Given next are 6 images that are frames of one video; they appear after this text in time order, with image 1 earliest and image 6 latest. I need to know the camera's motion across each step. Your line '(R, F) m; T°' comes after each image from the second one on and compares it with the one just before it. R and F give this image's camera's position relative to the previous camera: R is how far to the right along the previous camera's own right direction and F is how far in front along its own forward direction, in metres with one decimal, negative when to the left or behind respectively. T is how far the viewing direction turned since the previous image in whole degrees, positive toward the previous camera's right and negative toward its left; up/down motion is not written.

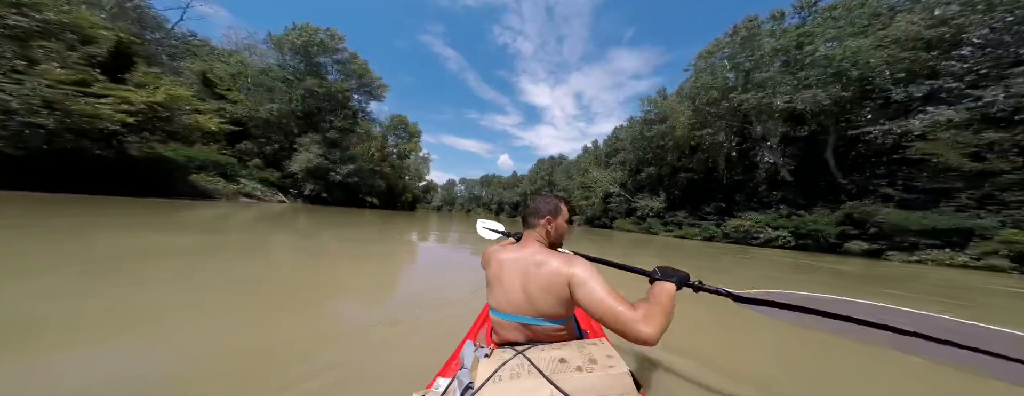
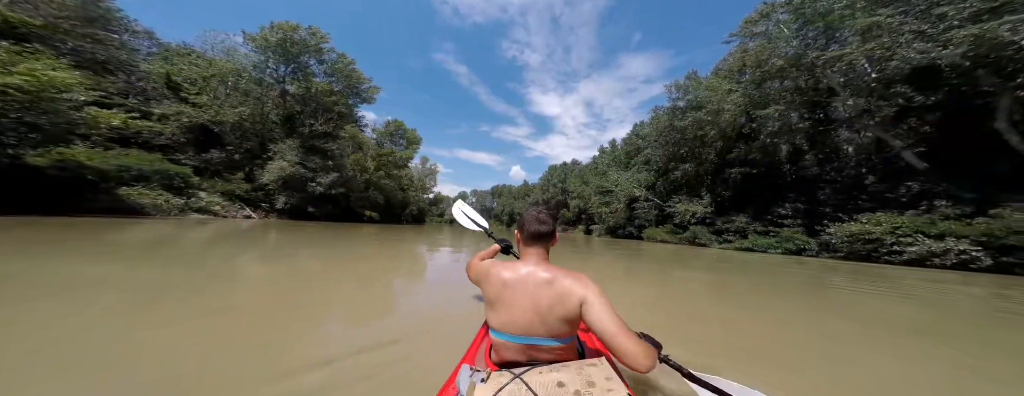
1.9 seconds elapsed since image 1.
(0.0, +0.4) m; -2°
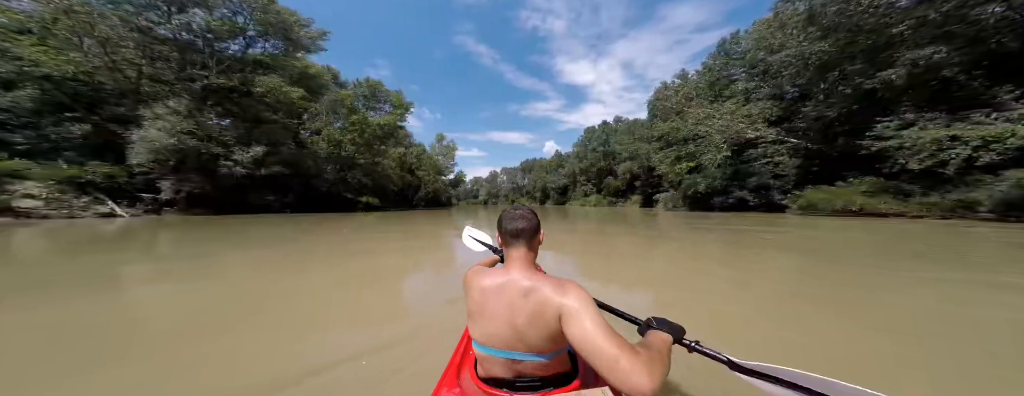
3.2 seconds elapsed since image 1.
(0.0, +1.1) m; -7°
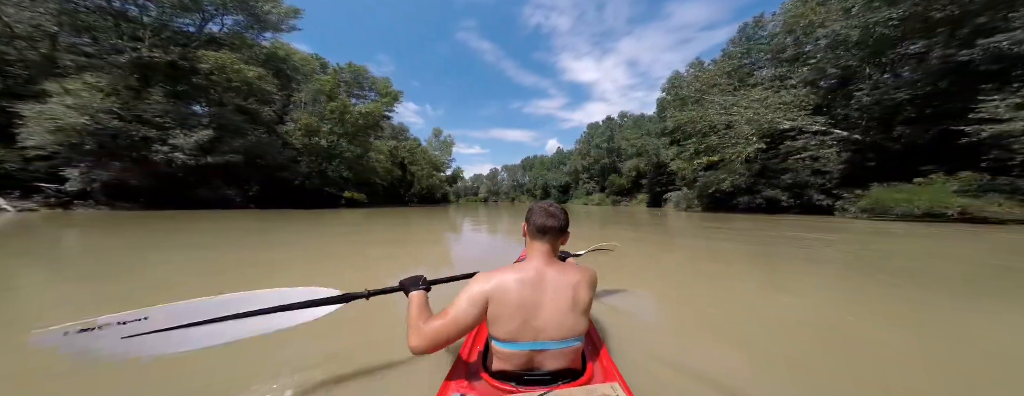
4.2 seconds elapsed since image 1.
(0.0, +0.3) m; 0°
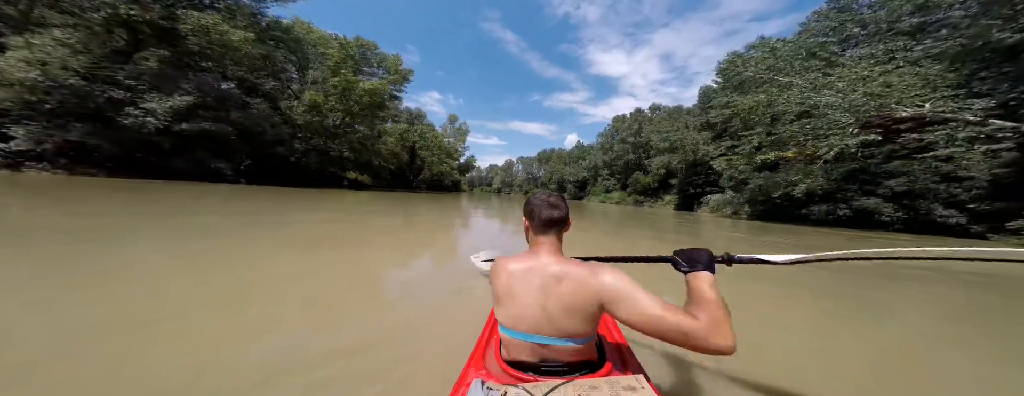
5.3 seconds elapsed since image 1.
(0.0, +0.3) m; -3°
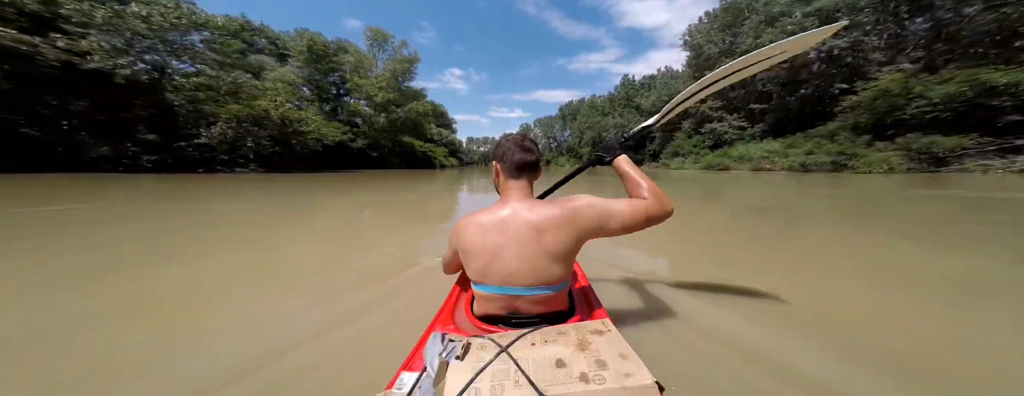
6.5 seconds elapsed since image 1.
(-0.1, 0.0) m; -6°
